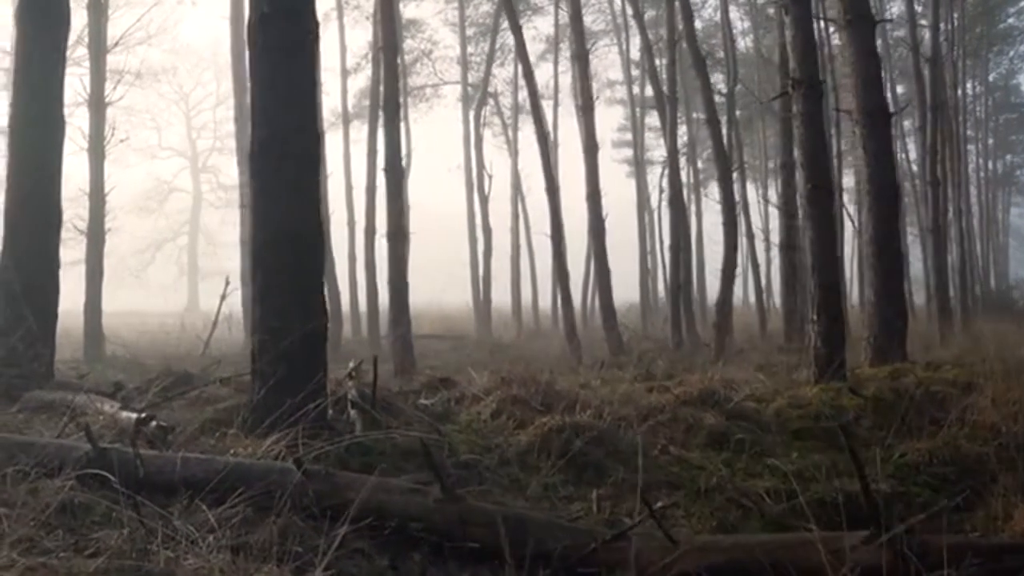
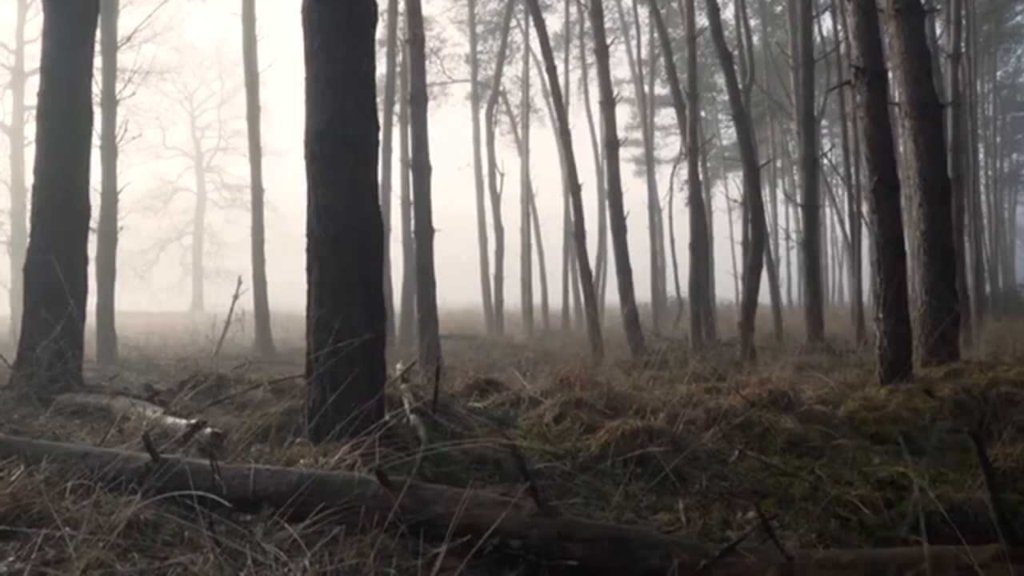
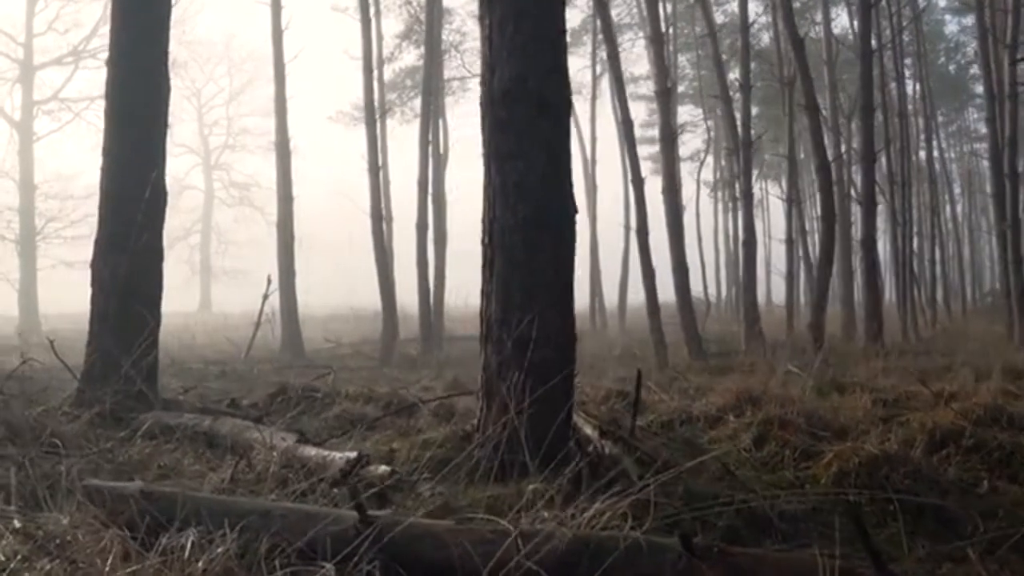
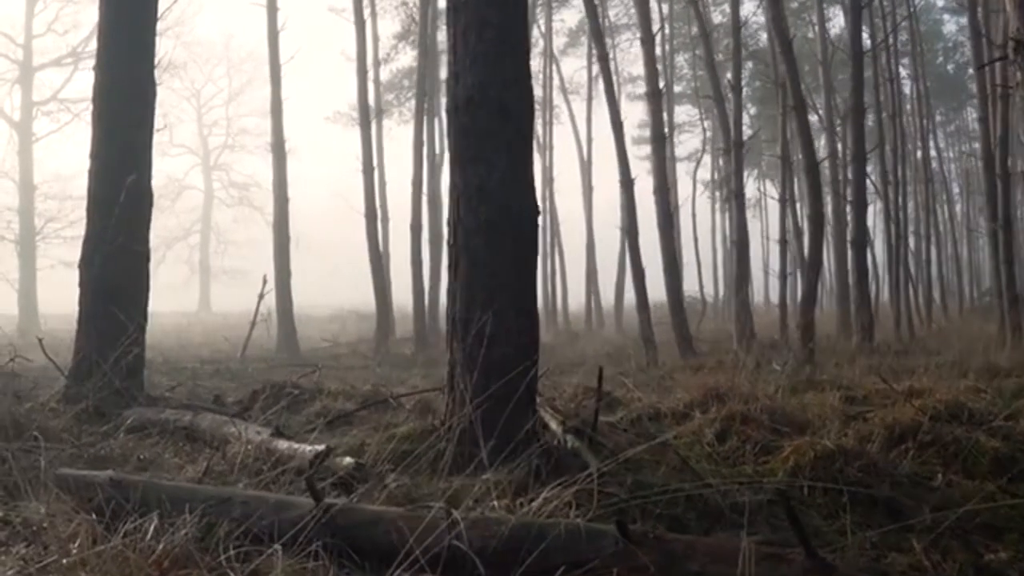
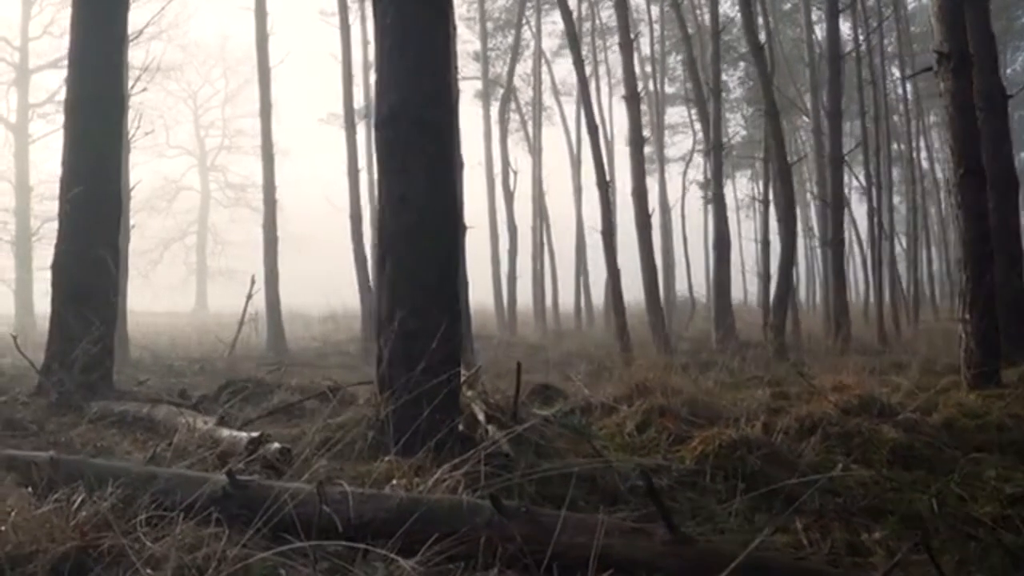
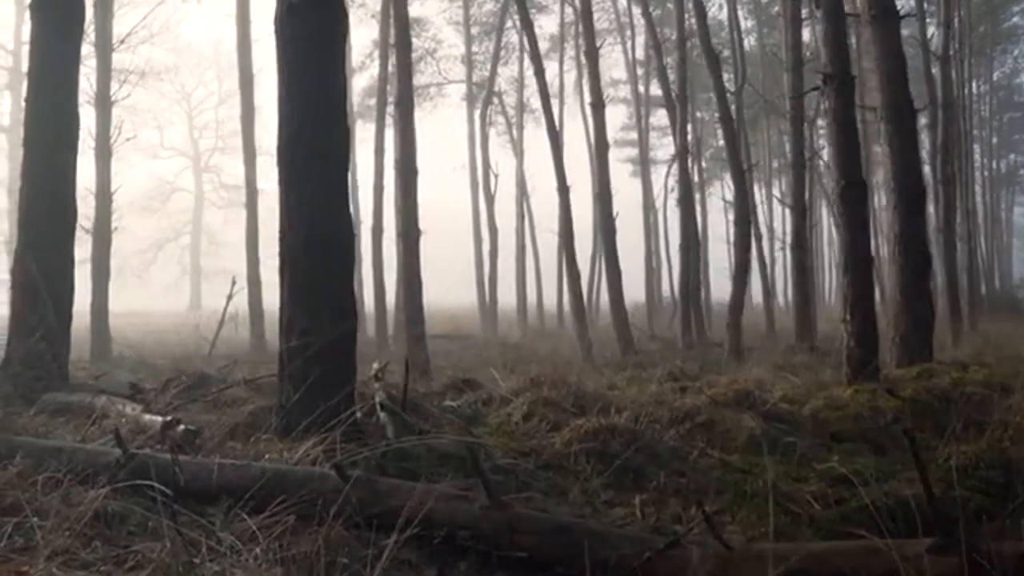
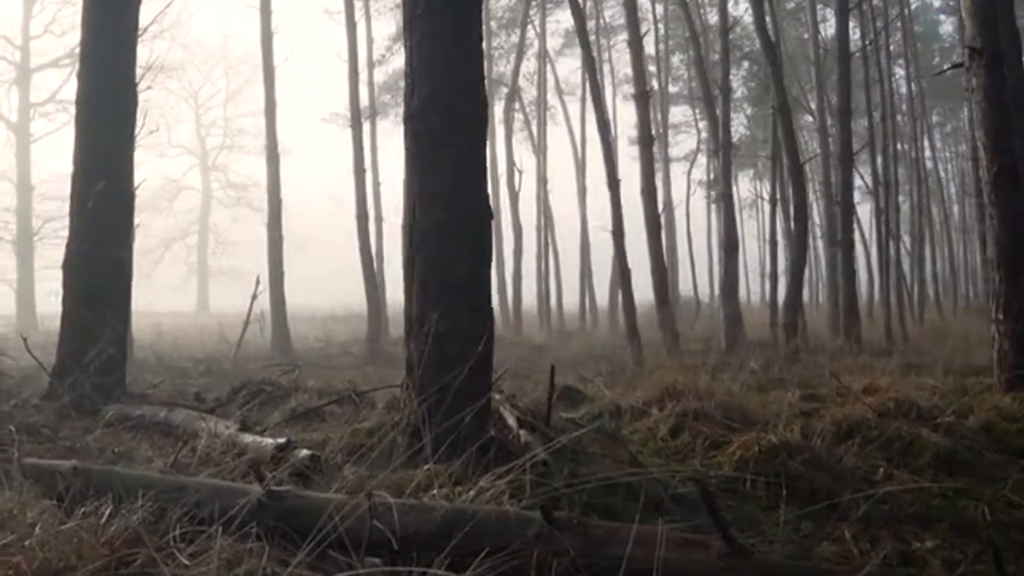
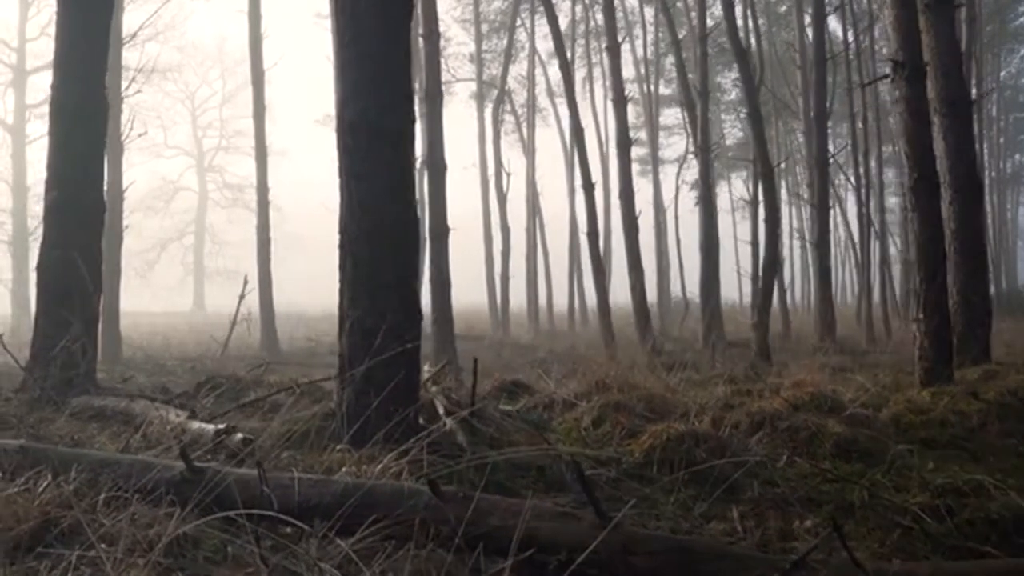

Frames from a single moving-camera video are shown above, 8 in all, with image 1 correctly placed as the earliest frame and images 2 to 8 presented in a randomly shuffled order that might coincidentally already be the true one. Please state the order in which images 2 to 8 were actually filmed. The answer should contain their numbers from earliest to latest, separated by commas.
6, 2, 8, 5, 7, 4, 3
